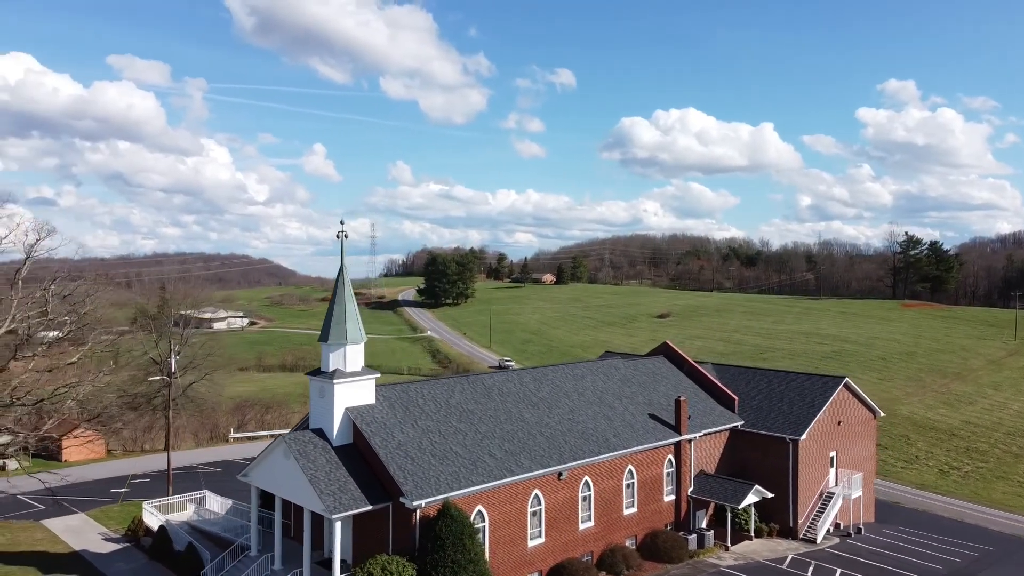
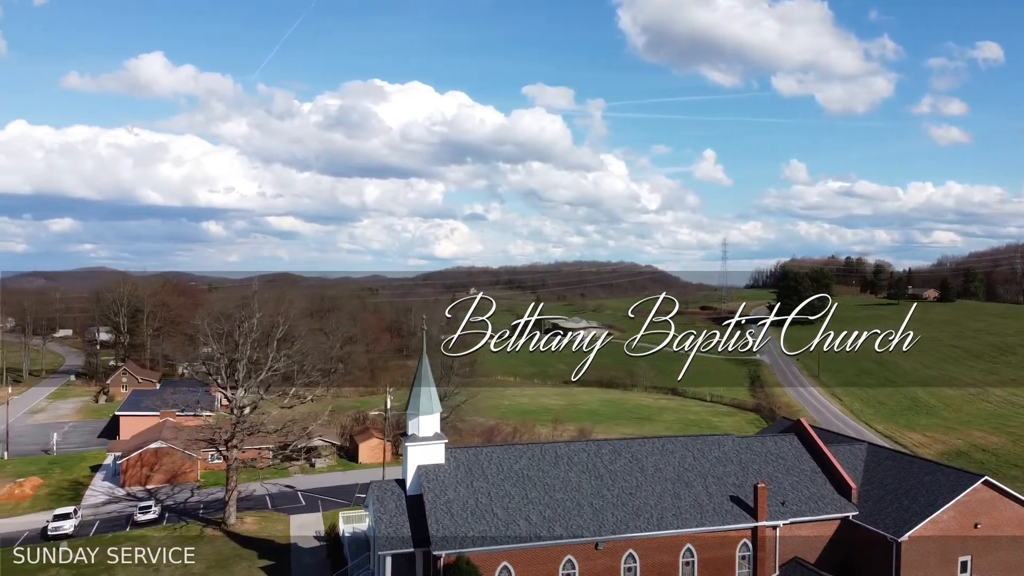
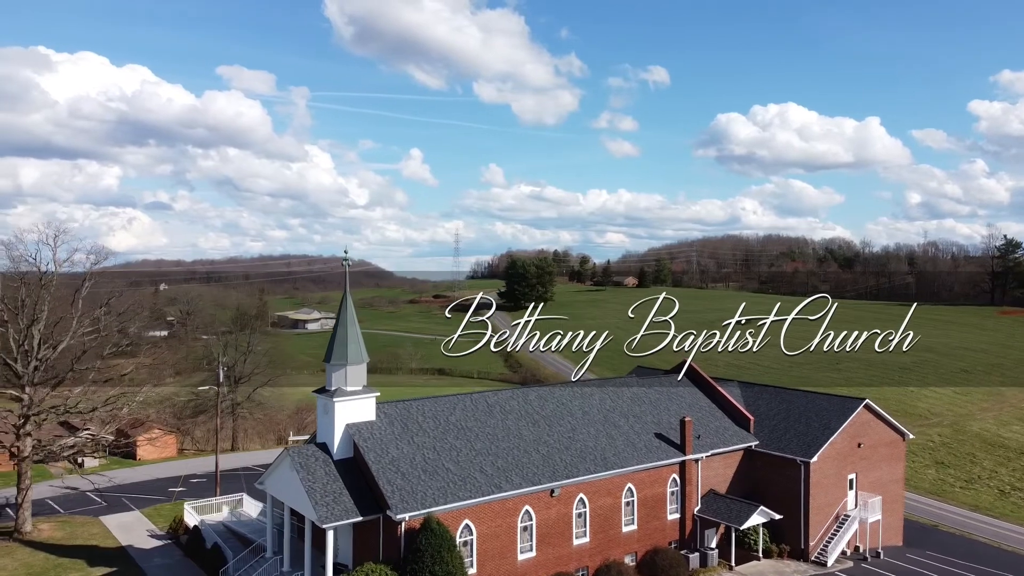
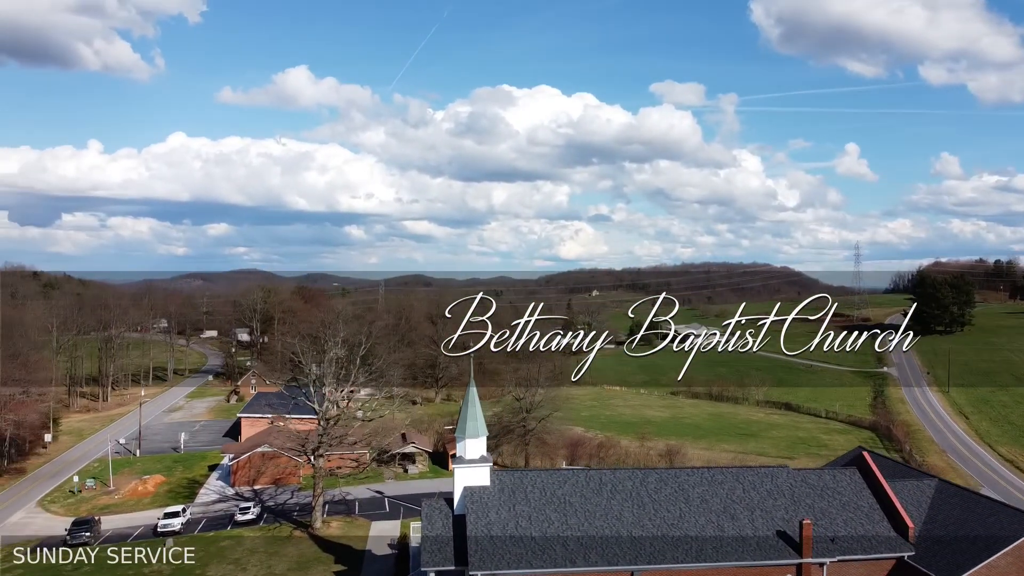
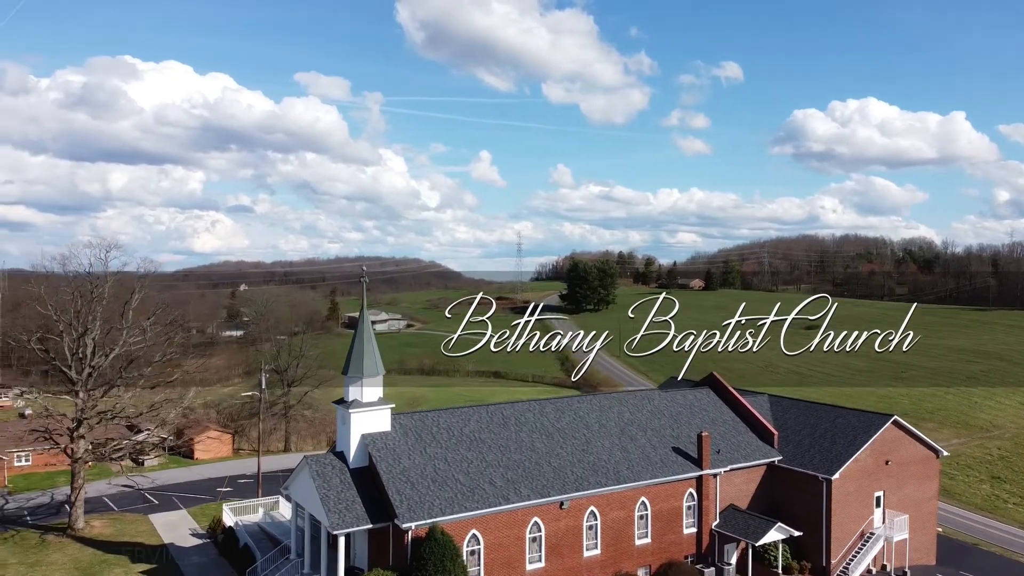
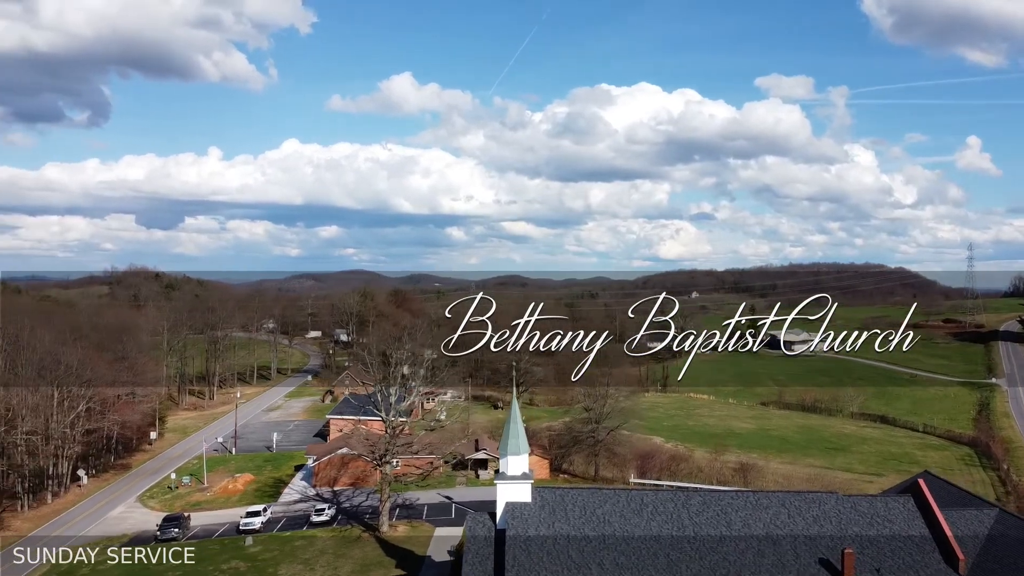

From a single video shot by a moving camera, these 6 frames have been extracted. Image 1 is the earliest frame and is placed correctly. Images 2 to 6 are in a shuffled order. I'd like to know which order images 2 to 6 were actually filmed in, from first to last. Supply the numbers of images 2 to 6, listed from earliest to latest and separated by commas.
3, 5, 2, 4, 6
